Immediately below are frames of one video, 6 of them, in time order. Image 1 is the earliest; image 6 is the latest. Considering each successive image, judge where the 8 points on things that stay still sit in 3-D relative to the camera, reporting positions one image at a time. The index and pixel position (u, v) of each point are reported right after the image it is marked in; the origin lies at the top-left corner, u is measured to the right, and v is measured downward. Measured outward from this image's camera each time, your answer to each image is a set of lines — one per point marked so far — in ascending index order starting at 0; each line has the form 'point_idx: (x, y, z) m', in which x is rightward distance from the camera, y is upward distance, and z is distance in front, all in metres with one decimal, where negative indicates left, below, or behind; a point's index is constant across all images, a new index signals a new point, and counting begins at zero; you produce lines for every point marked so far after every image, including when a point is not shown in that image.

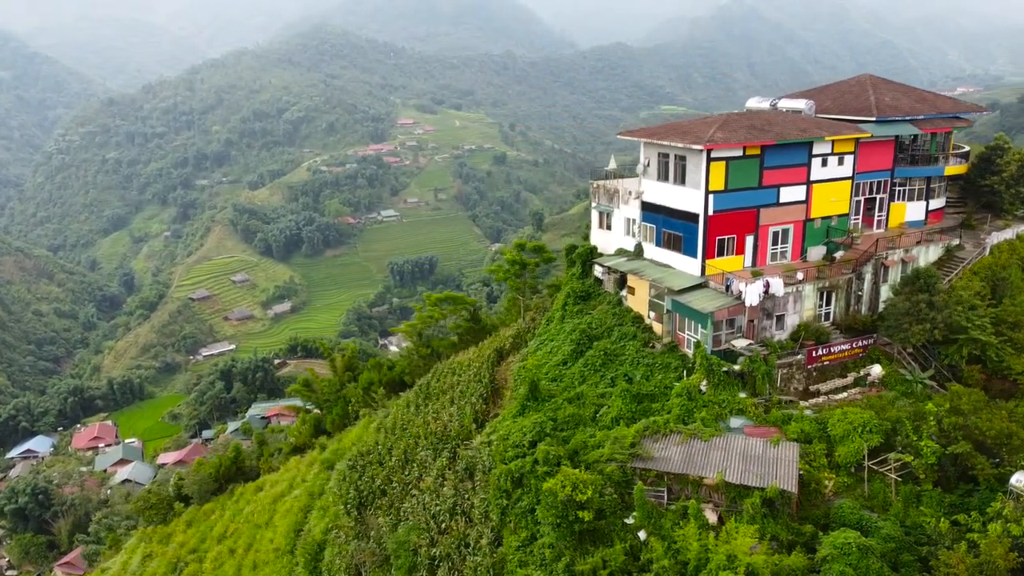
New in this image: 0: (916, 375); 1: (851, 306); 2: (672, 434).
0: (+7.2, -1.6, +14.7) m
1: (+6.8, -0.4, +16.2) m
2: (+2.6, -2.4, +13.2) m
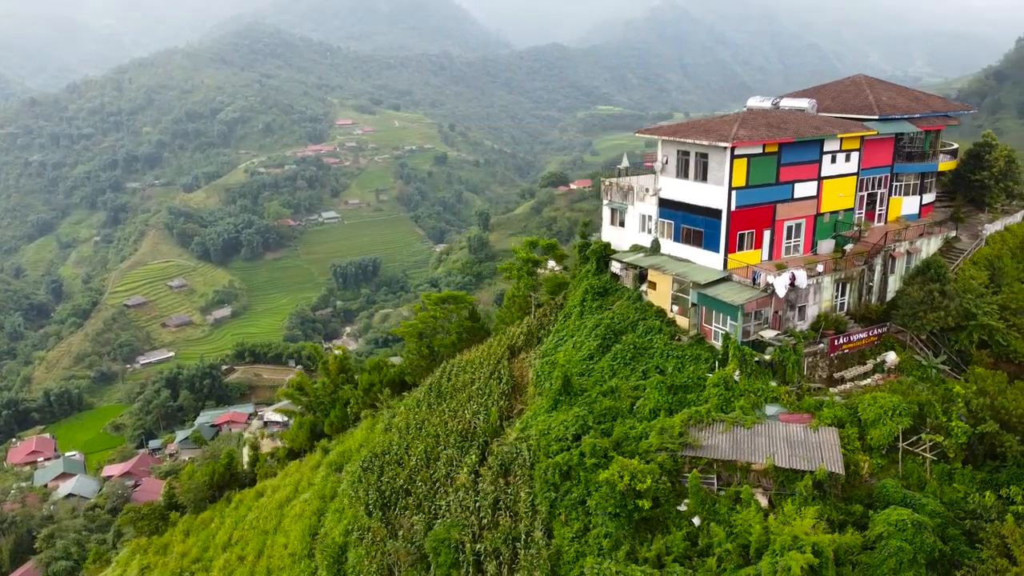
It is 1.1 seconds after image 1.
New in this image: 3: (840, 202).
0: (+7.9, -1.4, +15.4) m
1: (+7.4, -0.2, +17.0) m
2: (+3.4, -2.2, +13.6) m
3: (+7.2, +1.9, +17.9) m
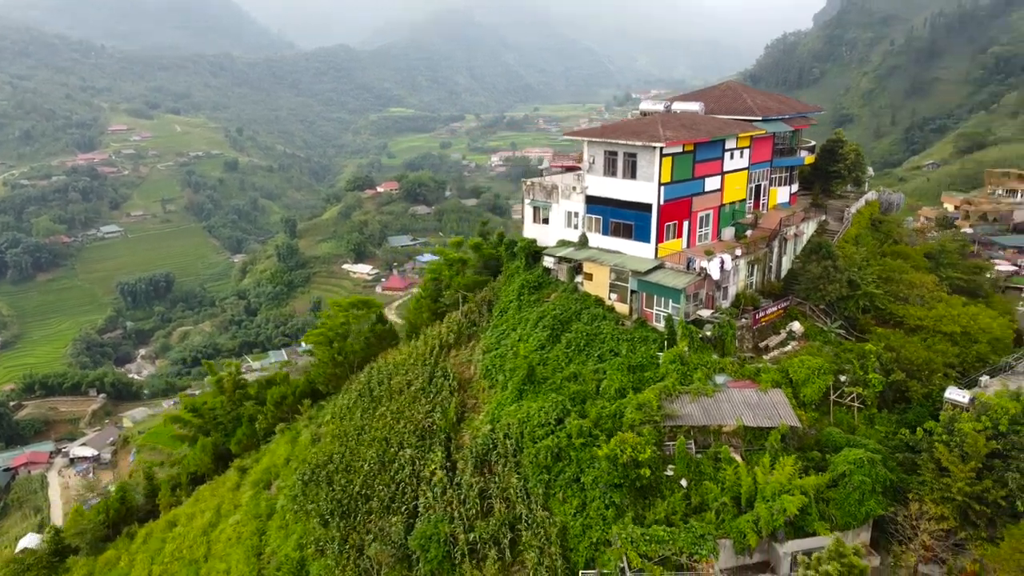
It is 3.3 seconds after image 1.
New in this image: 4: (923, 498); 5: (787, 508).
0: (+7.0, -0.8, +18.0) m
1: (+6.1, +0.3, +19.4) m
2: (+3.2, -2.0, +15.2) m
3: (+5.6, +2.3, +20.2) m
4: (+6.6, -3.4, +13.1) m
5: (+4.3, -3.4, +12.6) m
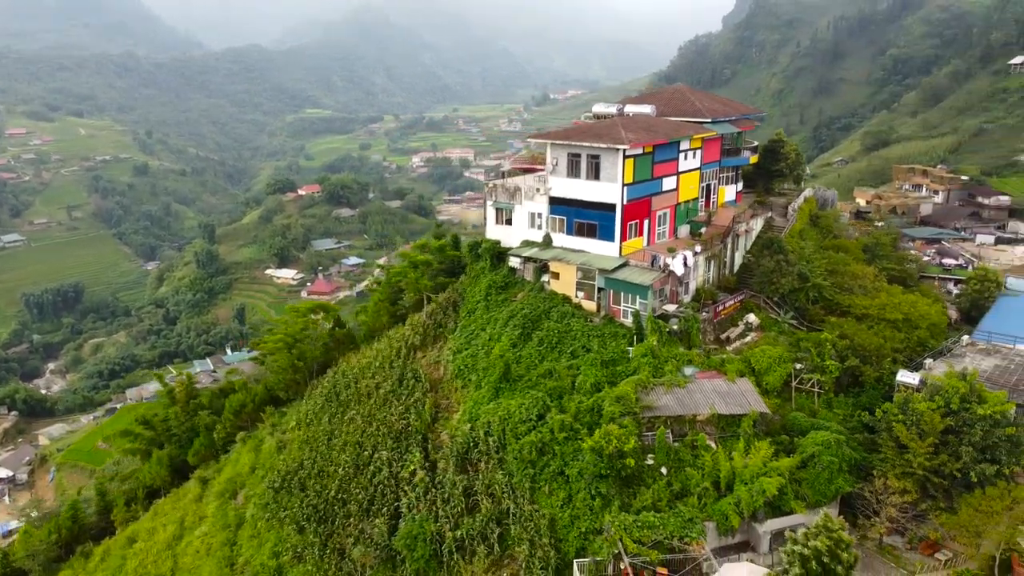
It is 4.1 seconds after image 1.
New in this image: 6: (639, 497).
0: (+6.3, -0.7, +19.0) m
1: (+5.2, +0.4, +20.2) m
2: (+2.8, -1.9, +15.8) m
3: (+4.6, +2.5, +21.1) m
4: (+6.5, -3.2, +14.1) m
5: (+4.2, -3.3, +13.4) m
6: (+2.2, -3.6, +14.1) m
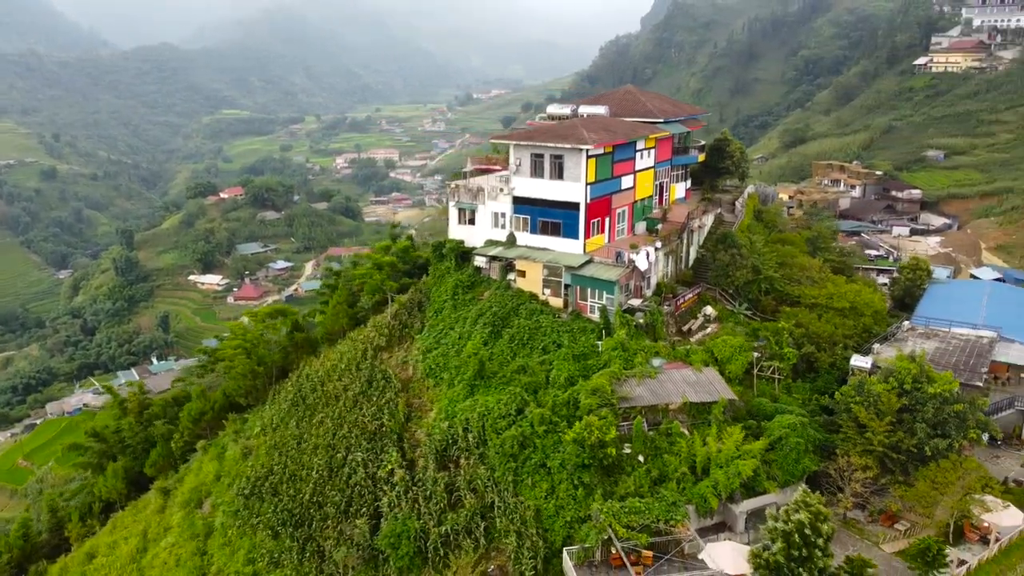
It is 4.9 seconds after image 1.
0: (+5.5, -0.5, +19.9) m
1: (+4.3, +0.6, +21.0) m
2: (+2.3, -1.8, +16.4) m
3: (+3.6, +2.6, +21.8) m
4: (+6.2, -3.0, +15.0) m
5: (+4.0, -3.2, +14.1) m
6: (+1.9, -3.6, +14.6) m
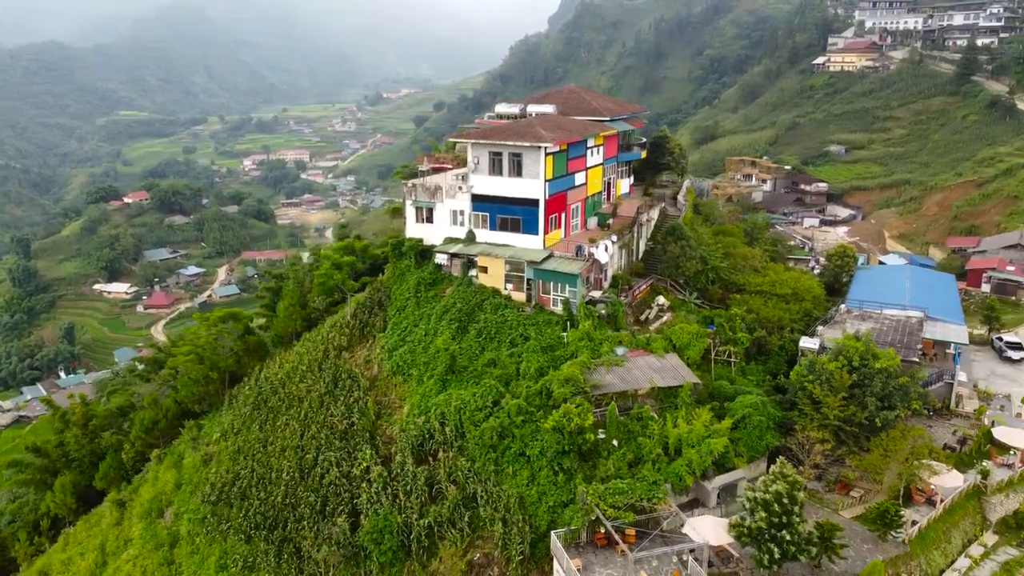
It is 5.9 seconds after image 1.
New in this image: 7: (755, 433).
0: (+4.5, -0.2, +20.8) m
1: (+3.2, +0.8, +21.8) m
2: (+1.8, -1.6, +17.0) m
3: (+2.3, +2.8, +22.5) m
4: (+5.8, -2.8, +16.1) m
5: (+3.7, -3.0, +14.9) m
6: (+1.6, -3.4, +15.3) m
7: (+4.7, -2.8, +15.8) m
